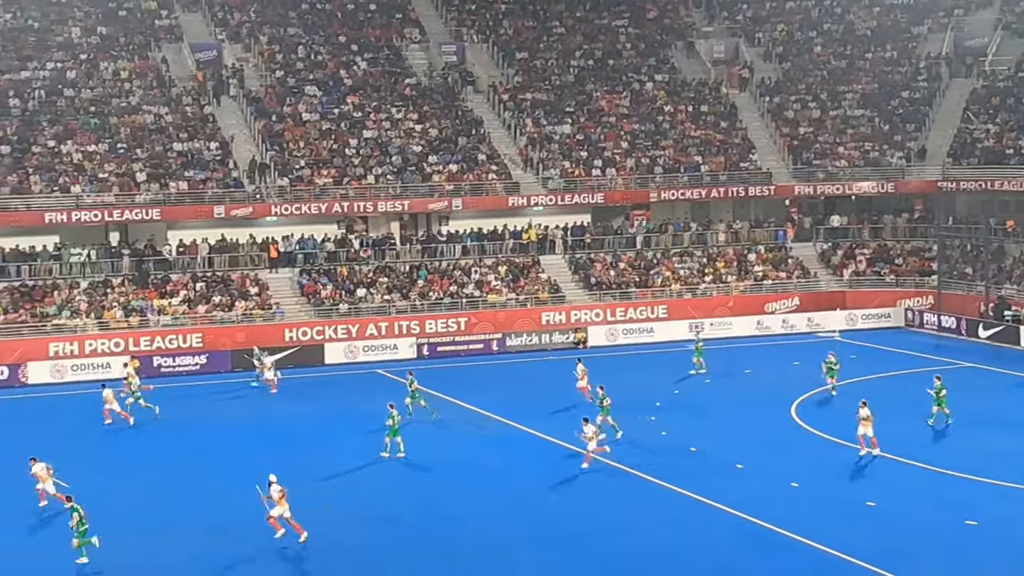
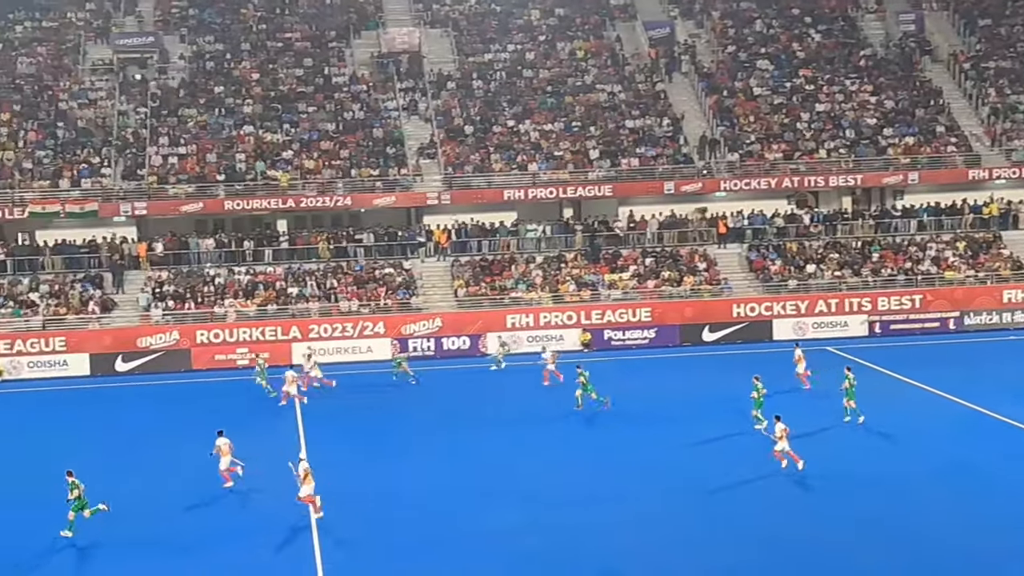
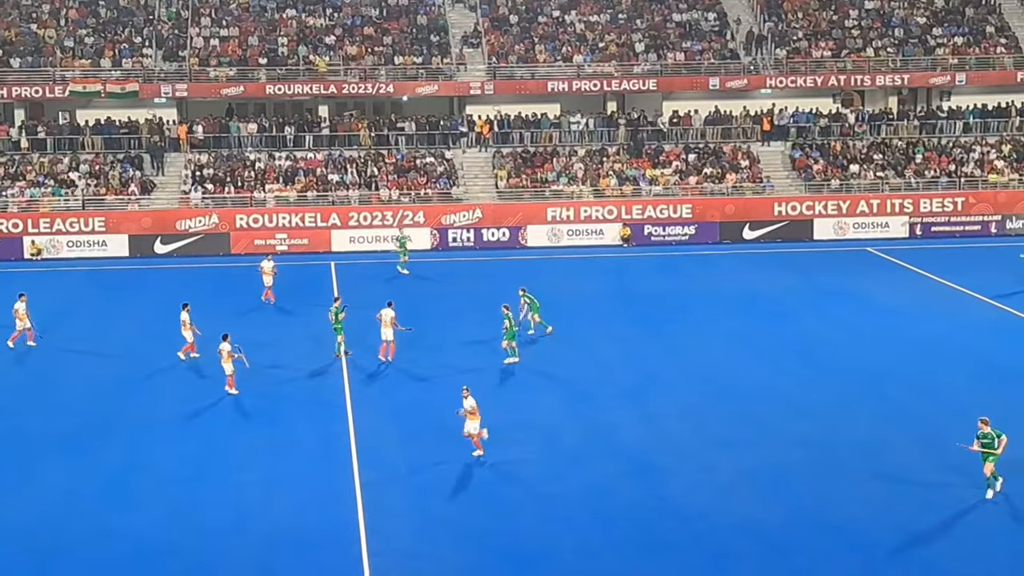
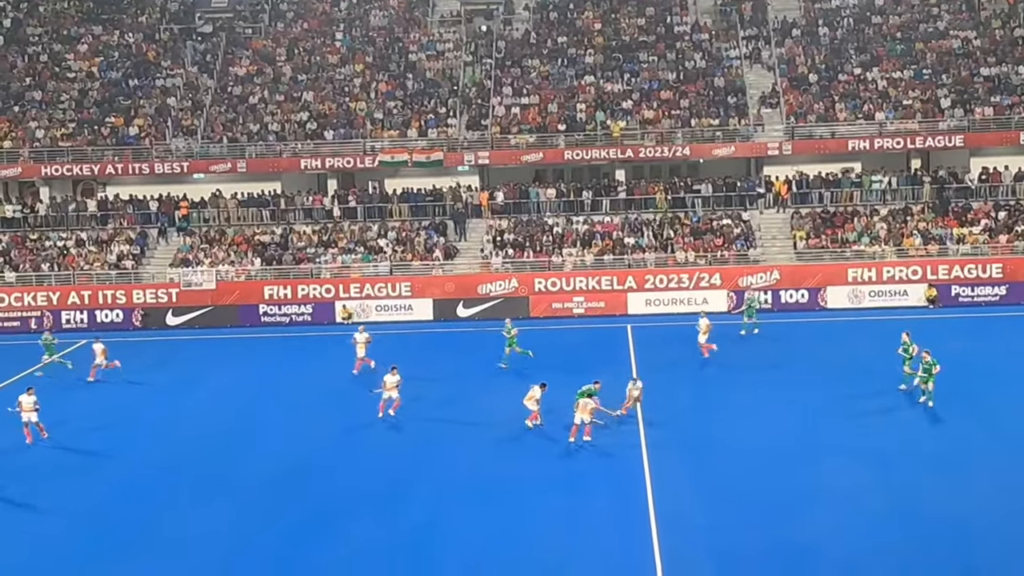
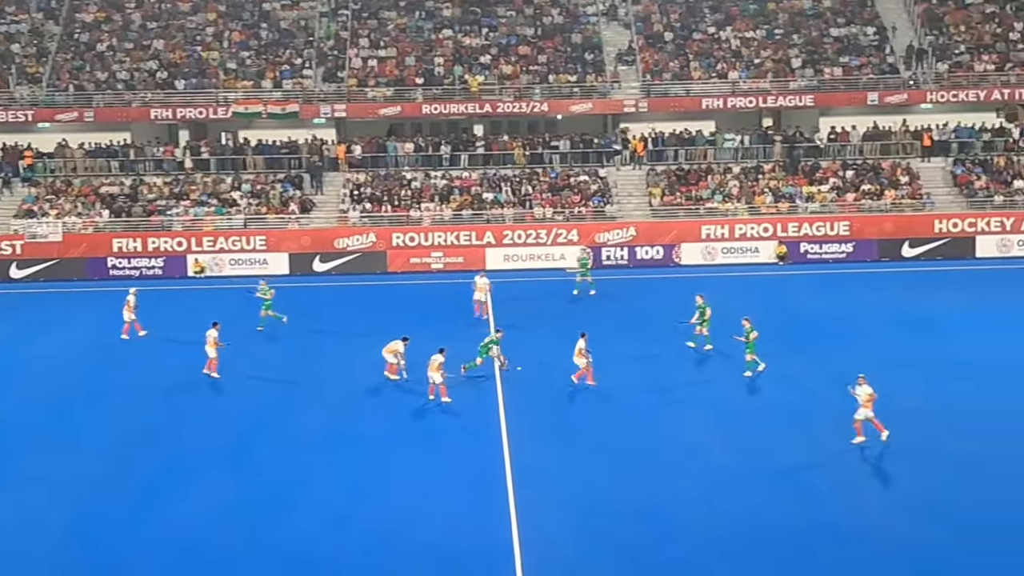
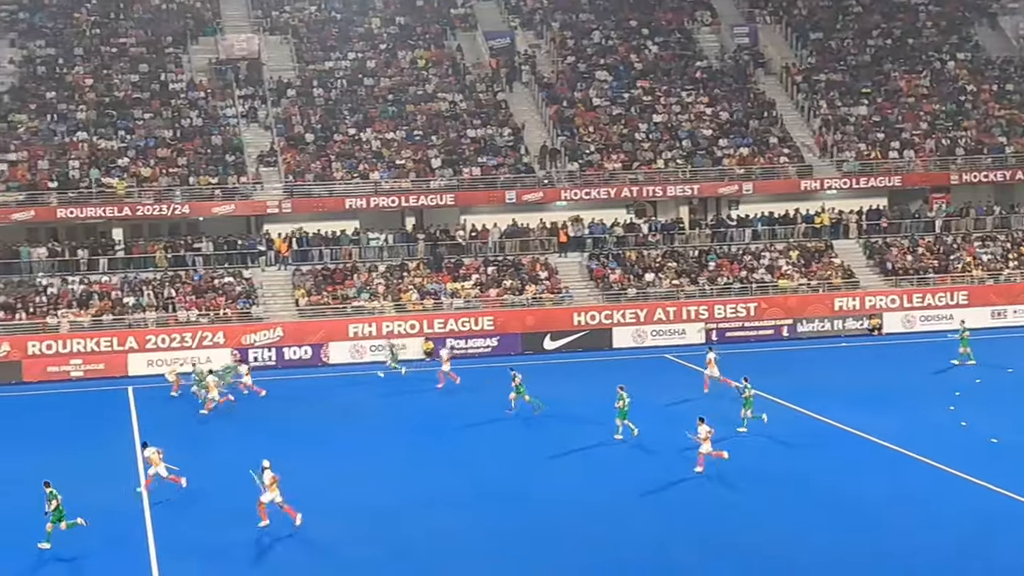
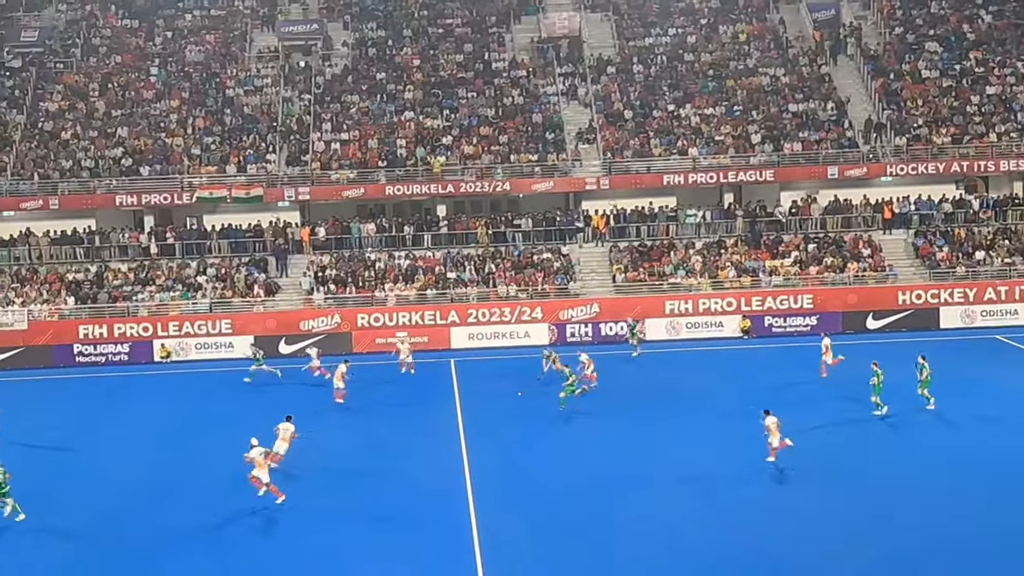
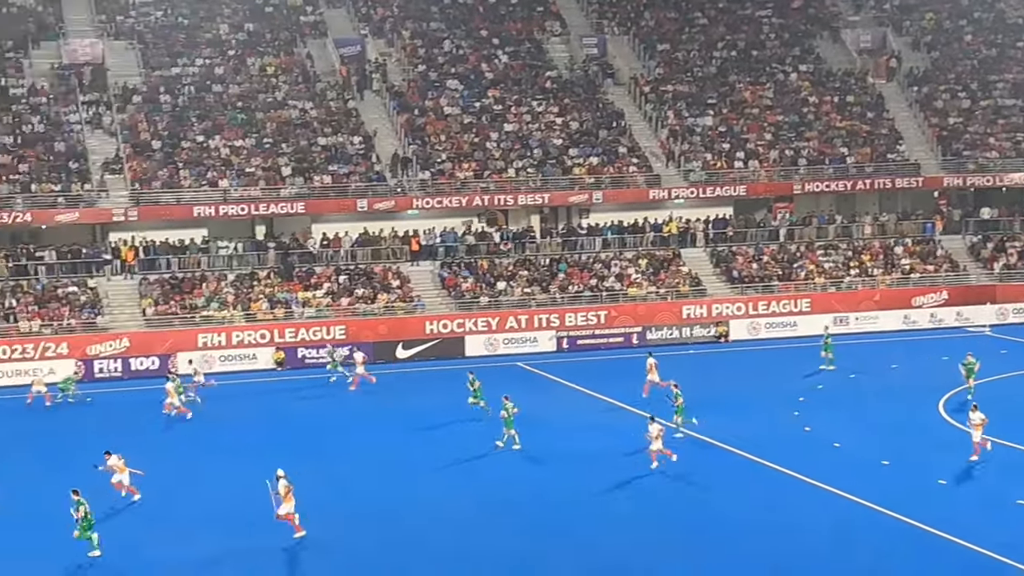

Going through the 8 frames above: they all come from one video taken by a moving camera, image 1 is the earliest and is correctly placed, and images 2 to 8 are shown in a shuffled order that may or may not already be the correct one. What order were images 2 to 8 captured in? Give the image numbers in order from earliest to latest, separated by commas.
8, 6, 2, 7, 4, 5, 3
